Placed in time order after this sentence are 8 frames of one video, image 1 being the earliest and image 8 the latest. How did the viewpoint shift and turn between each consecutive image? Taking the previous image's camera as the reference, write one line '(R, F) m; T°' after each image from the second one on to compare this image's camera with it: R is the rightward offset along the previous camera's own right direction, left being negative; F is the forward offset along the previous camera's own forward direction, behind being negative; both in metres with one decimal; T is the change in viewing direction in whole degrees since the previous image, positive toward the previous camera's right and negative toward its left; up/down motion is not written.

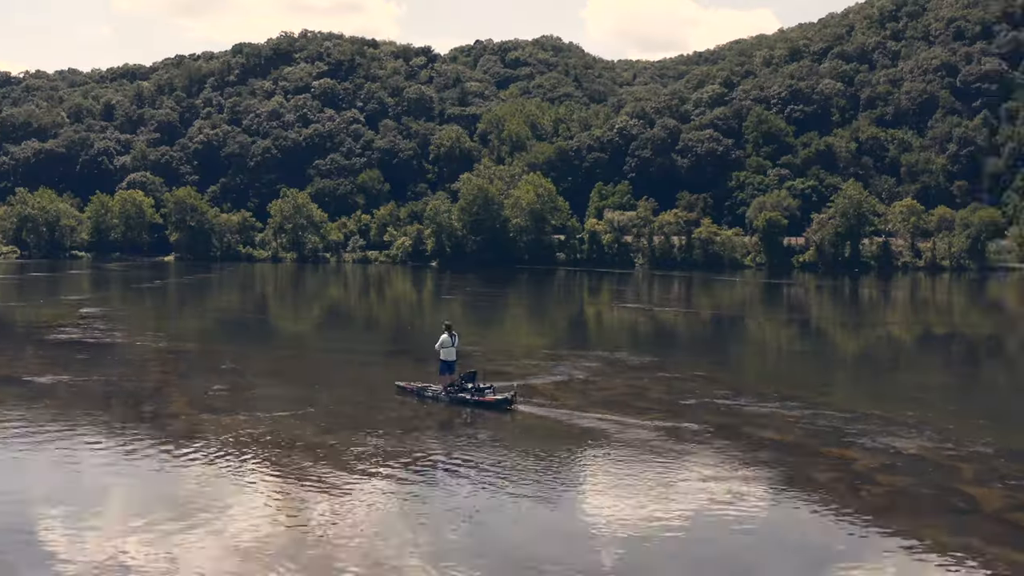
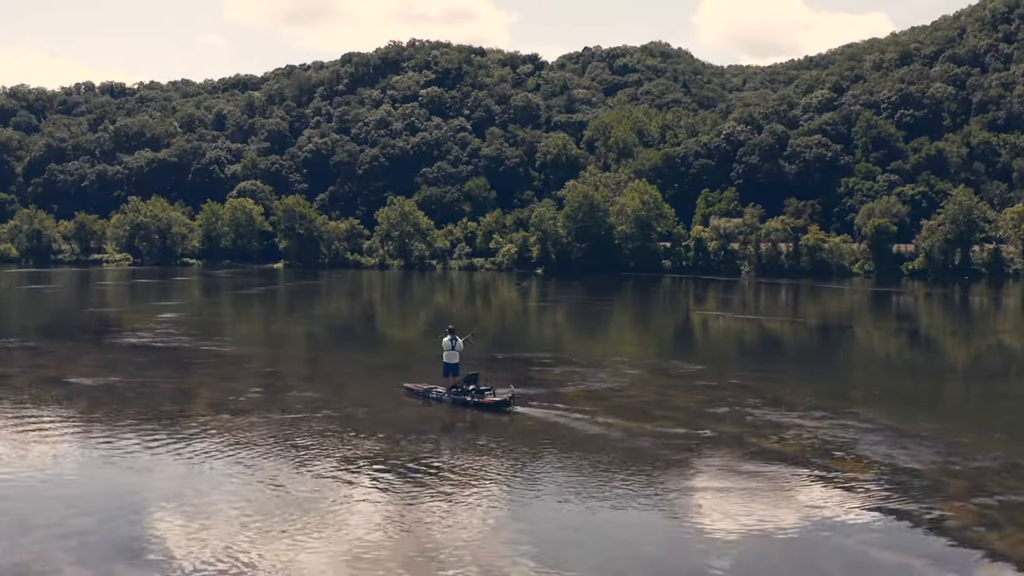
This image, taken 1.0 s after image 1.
(+2.6, +0.3) m; -5°
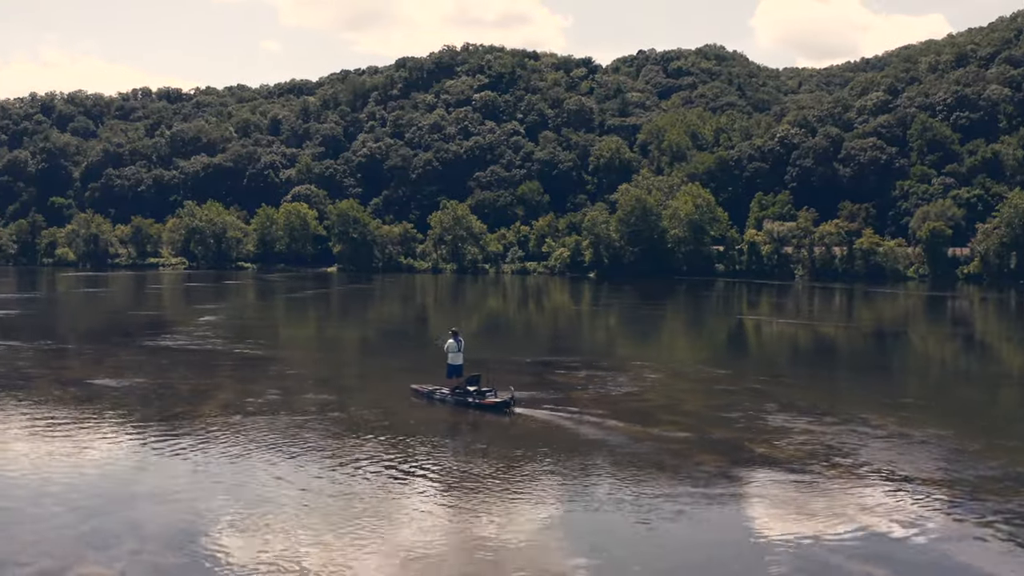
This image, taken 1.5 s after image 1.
(+1.6, +0.1) m; -3°
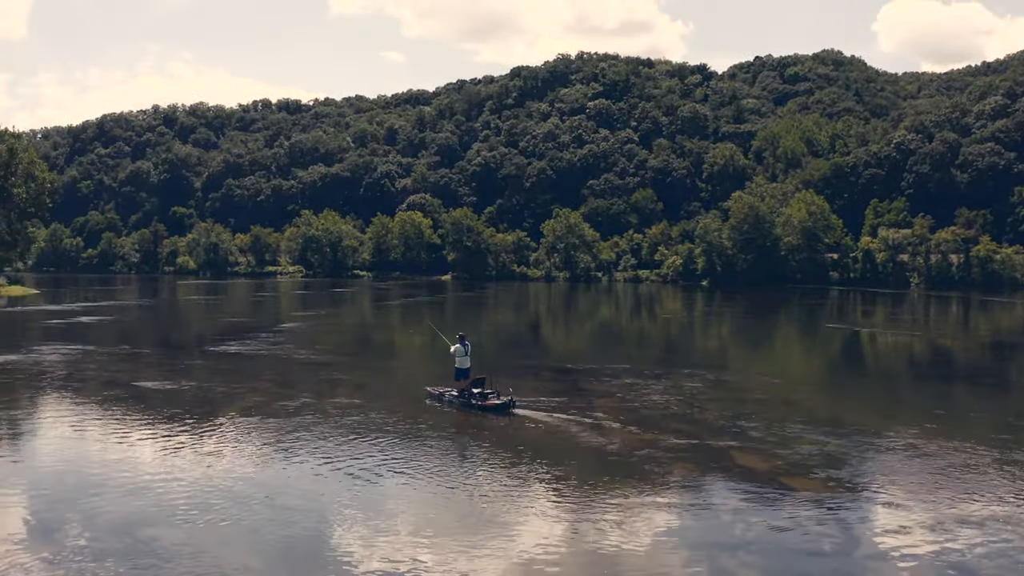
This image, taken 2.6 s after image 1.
(+3.6, +0.2) m; -6°
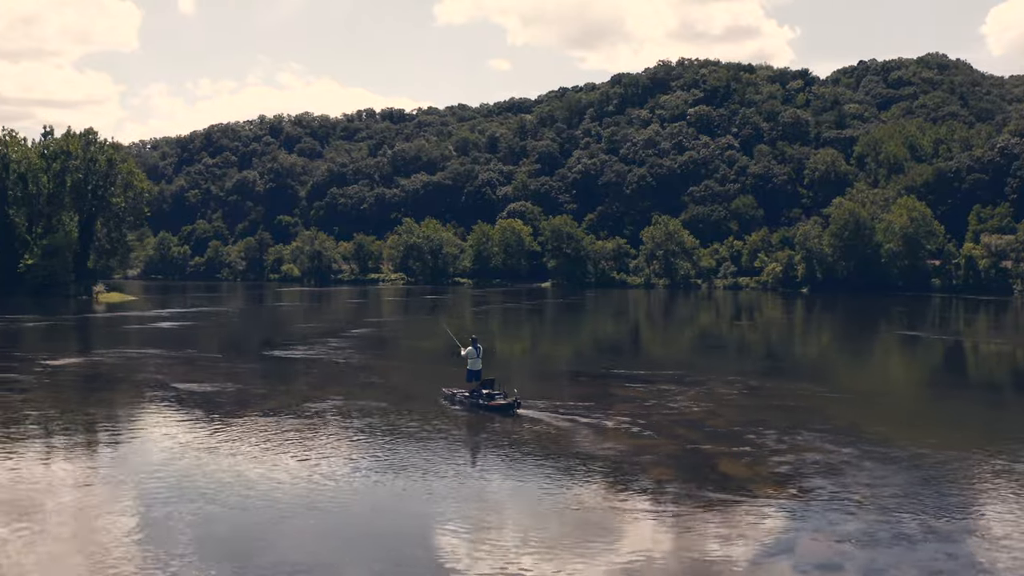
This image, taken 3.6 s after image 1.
(+3.1, 0.0) m; -6°
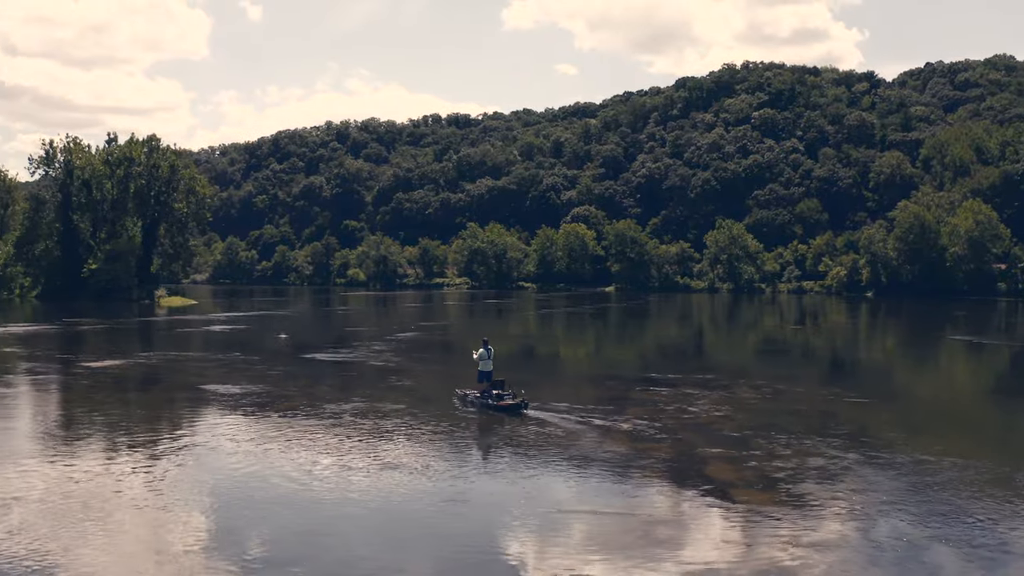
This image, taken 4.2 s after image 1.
(+1.9, -0.1) m; -3°
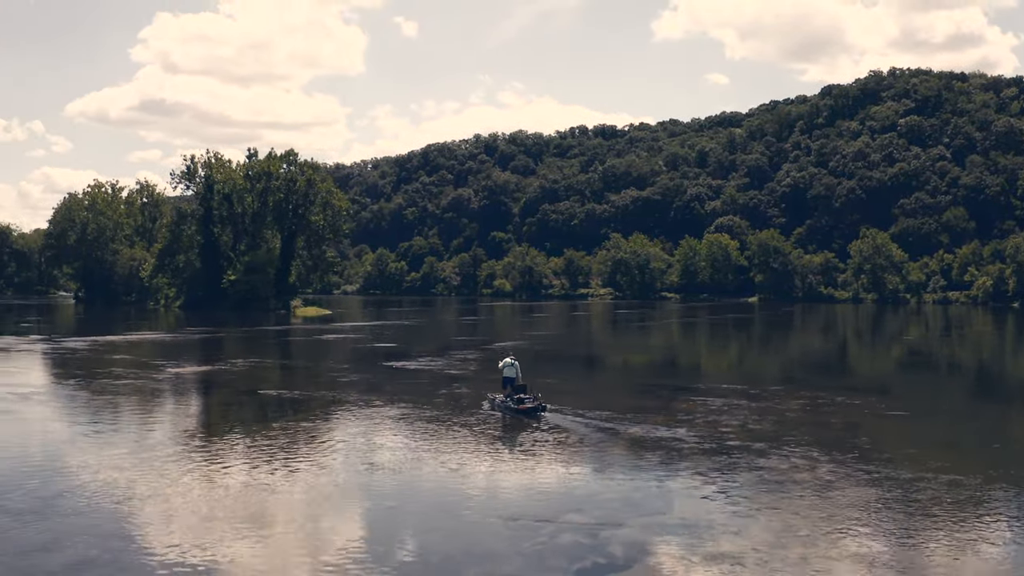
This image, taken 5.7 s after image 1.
(+4.4, -0.1) m; -8°
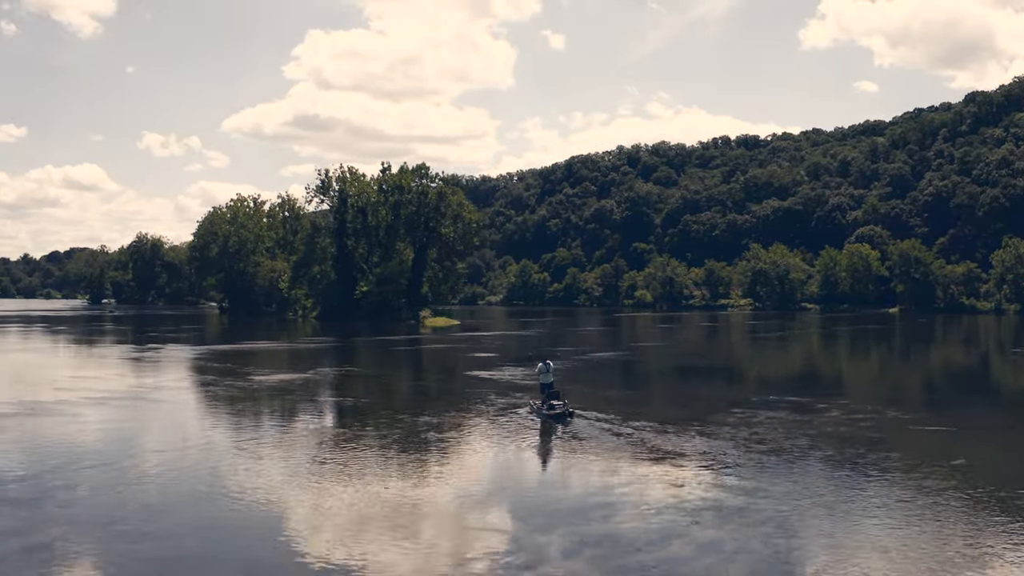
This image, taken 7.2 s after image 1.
(+4.2, -0.3) m; -8°
